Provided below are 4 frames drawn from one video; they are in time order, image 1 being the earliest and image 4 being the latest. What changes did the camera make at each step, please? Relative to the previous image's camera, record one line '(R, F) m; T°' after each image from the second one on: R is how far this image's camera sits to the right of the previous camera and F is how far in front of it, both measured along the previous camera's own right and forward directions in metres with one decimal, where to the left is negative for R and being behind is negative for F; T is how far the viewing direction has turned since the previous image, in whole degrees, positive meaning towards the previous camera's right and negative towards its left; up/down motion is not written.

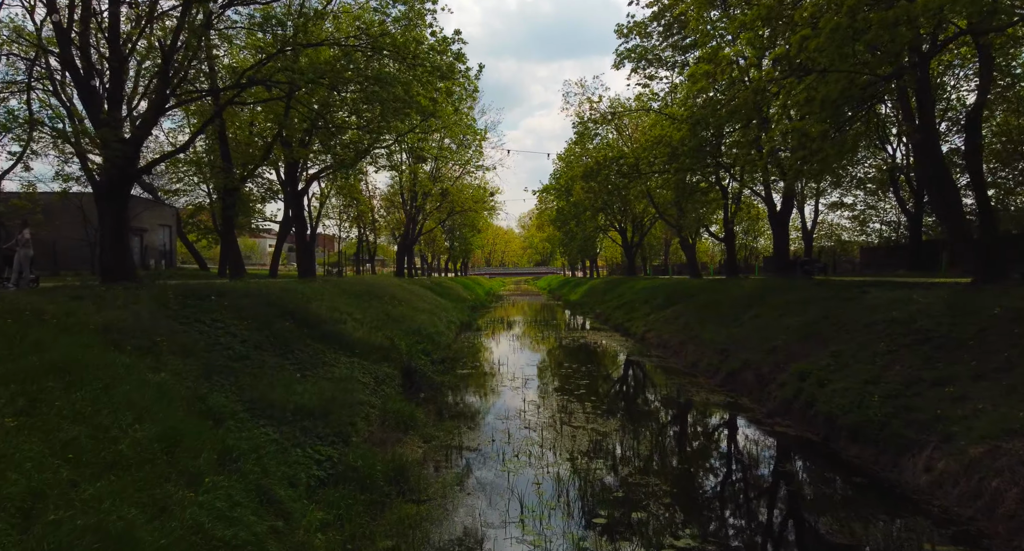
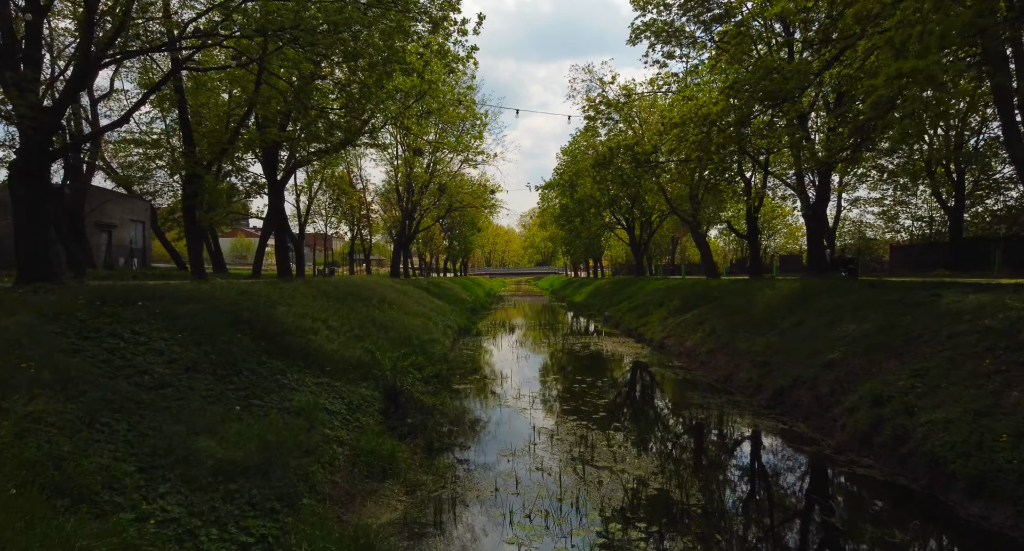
(-0.1, +2.6) m; 0°
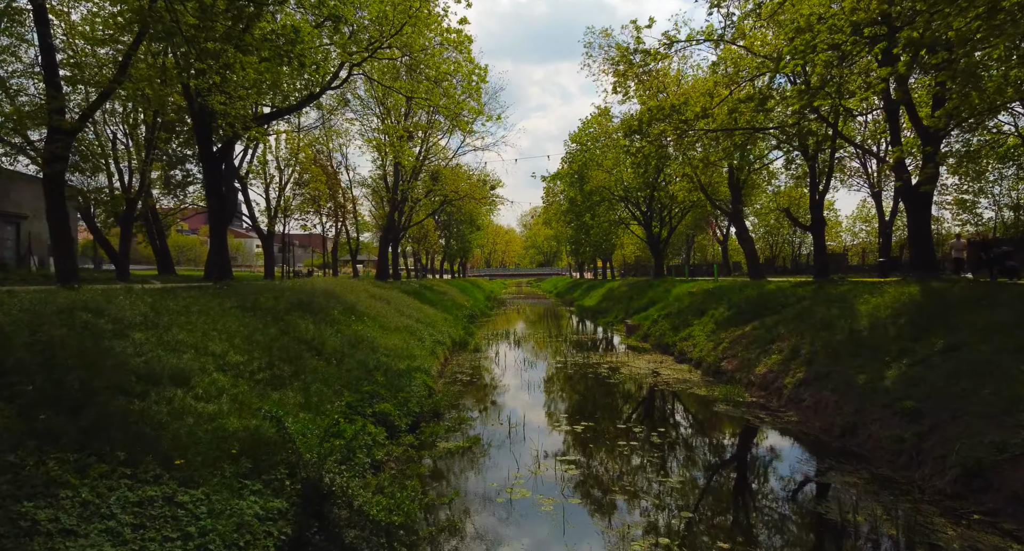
(-0.2, +5.3) m; 0°
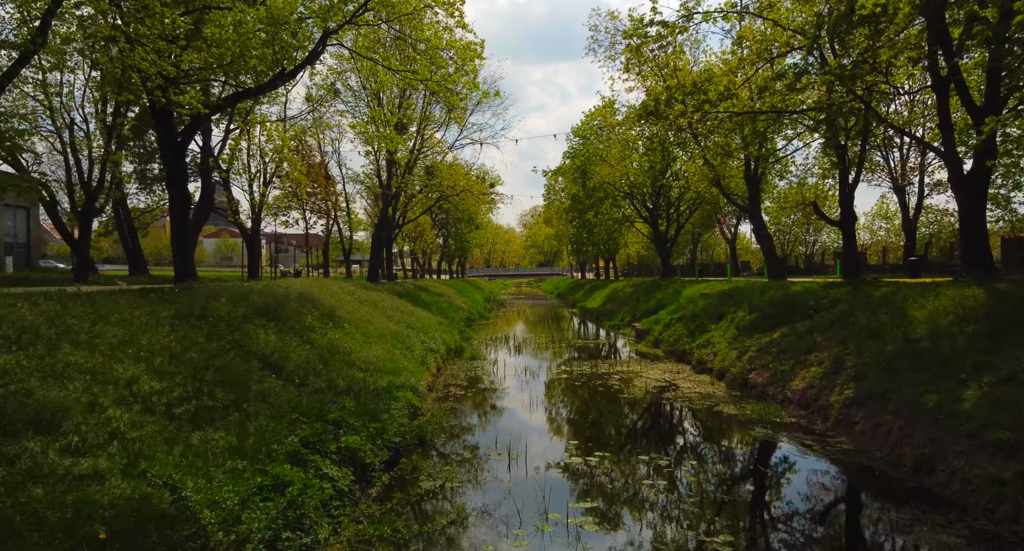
(0.0, +1.9) m; 0°
